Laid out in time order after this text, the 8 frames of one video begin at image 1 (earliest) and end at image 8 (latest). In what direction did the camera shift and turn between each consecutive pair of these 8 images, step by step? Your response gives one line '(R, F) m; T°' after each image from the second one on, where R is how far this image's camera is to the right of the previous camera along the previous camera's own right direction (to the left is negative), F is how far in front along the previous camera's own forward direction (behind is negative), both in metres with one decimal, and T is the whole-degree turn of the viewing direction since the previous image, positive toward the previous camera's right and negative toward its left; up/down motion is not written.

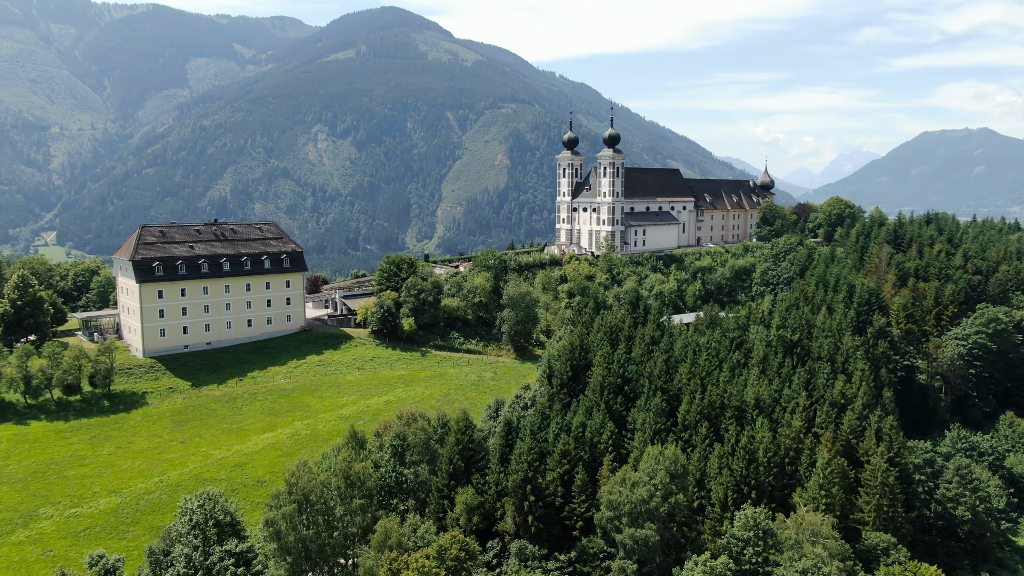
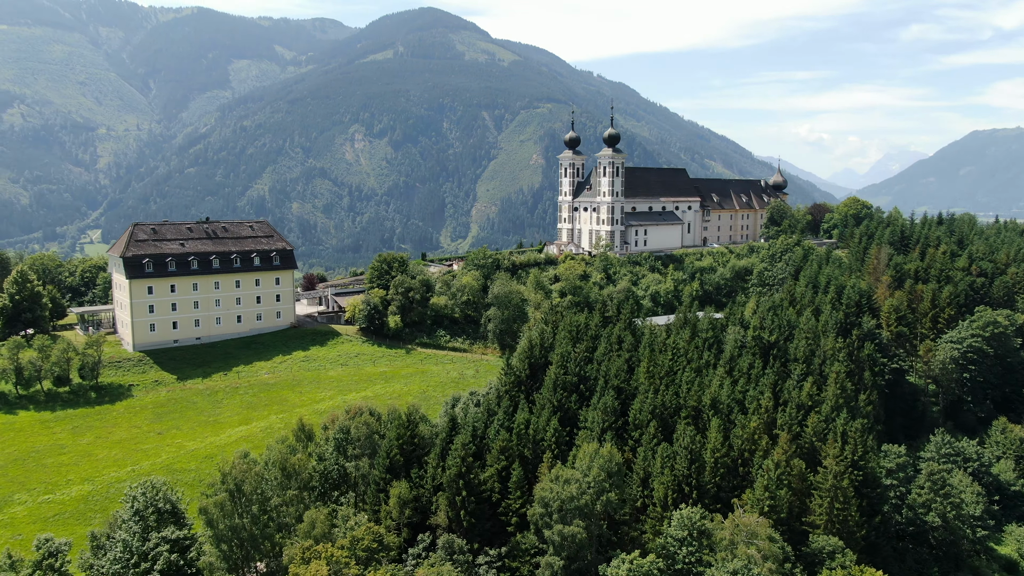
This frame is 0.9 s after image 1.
(+5.9, -0.4) m; -3°
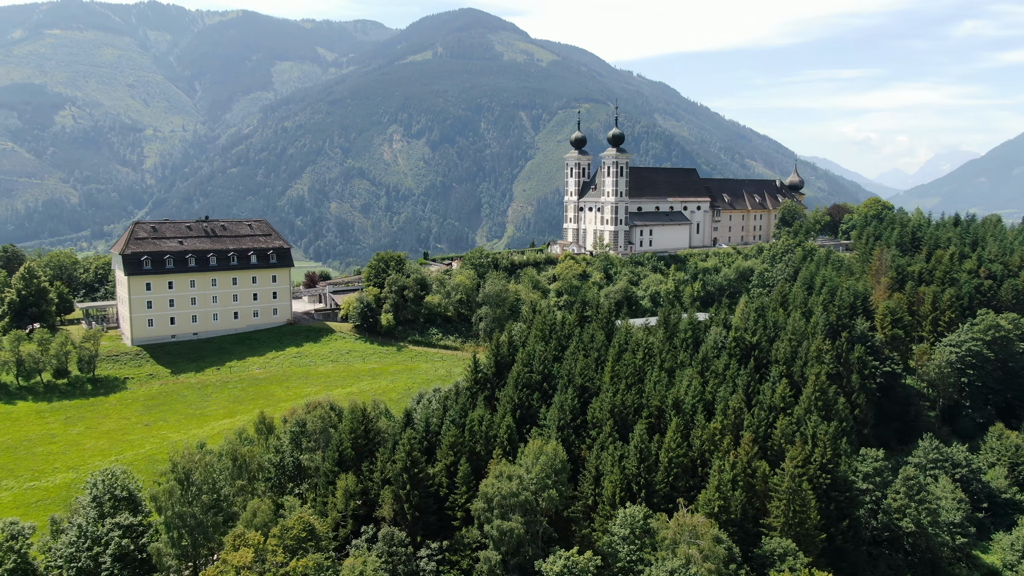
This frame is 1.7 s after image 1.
(+5.5, -0.5) m; -3°
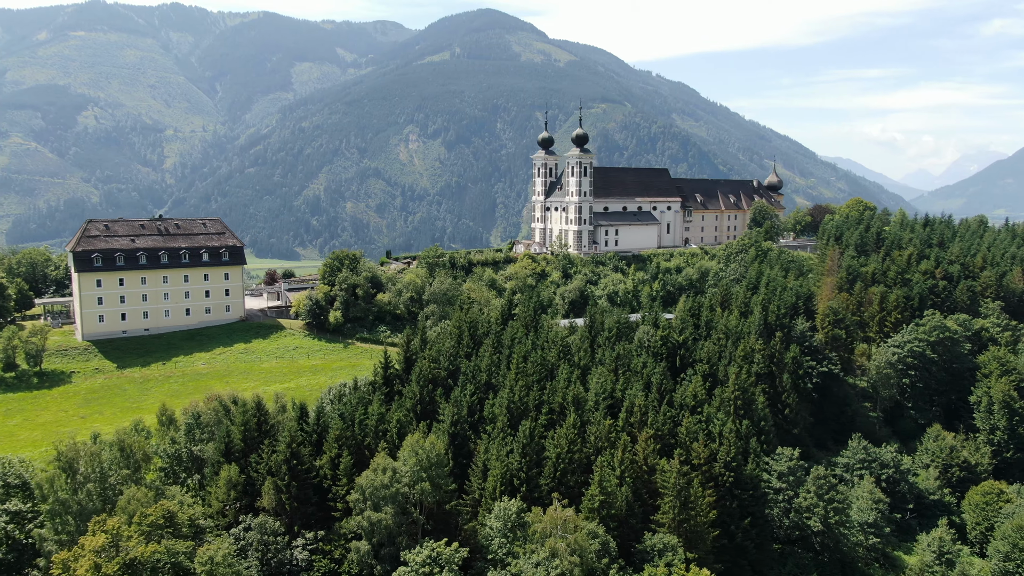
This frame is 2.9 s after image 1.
(+8.5, -0.8) m; -2°
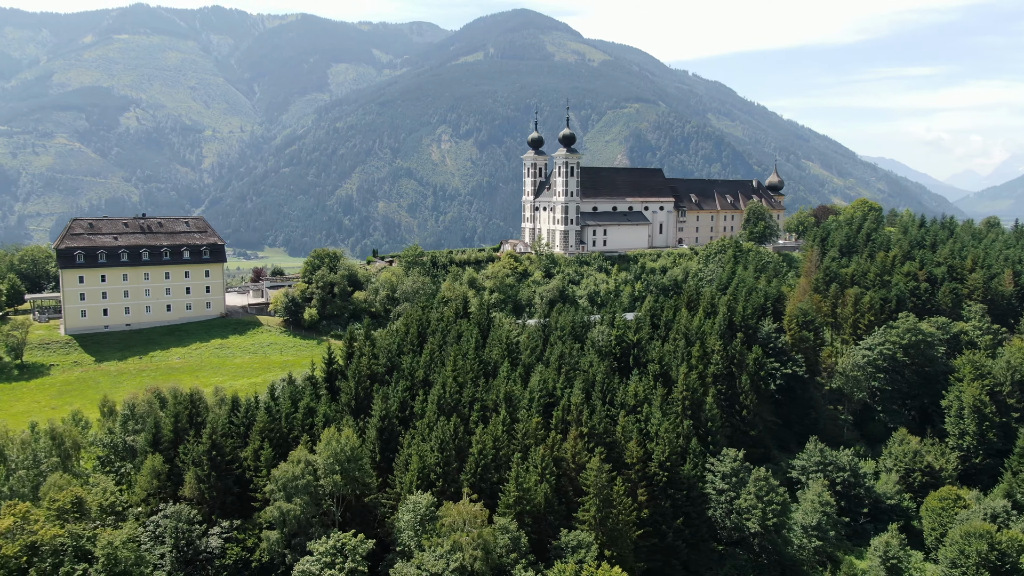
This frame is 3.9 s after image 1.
(+7.5, -0.6) m; -3°
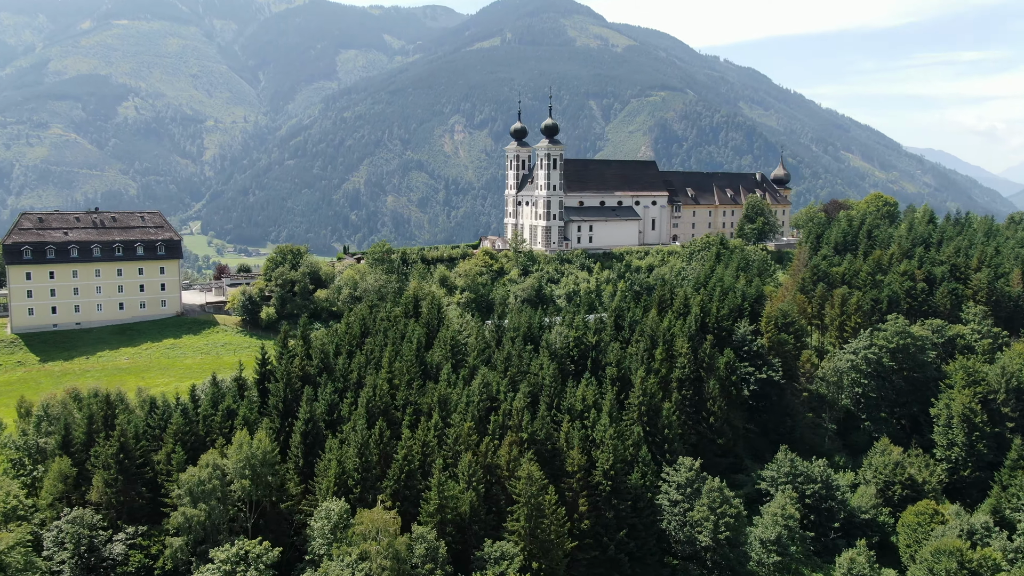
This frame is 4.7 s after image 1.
(+7.1, +2.3) m; -3°
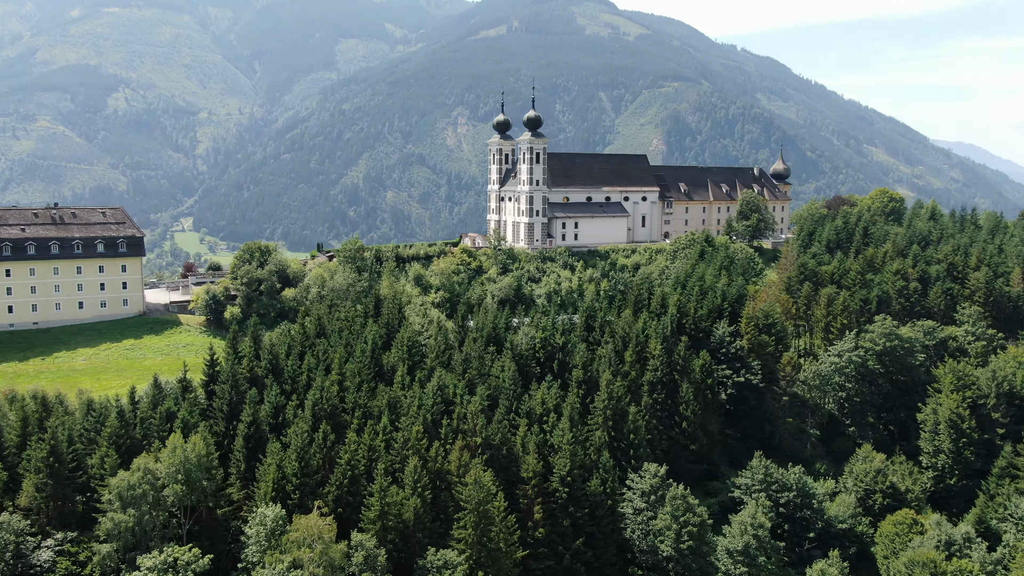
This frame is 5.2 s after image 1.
(+4.7, +1.7) m; -2°
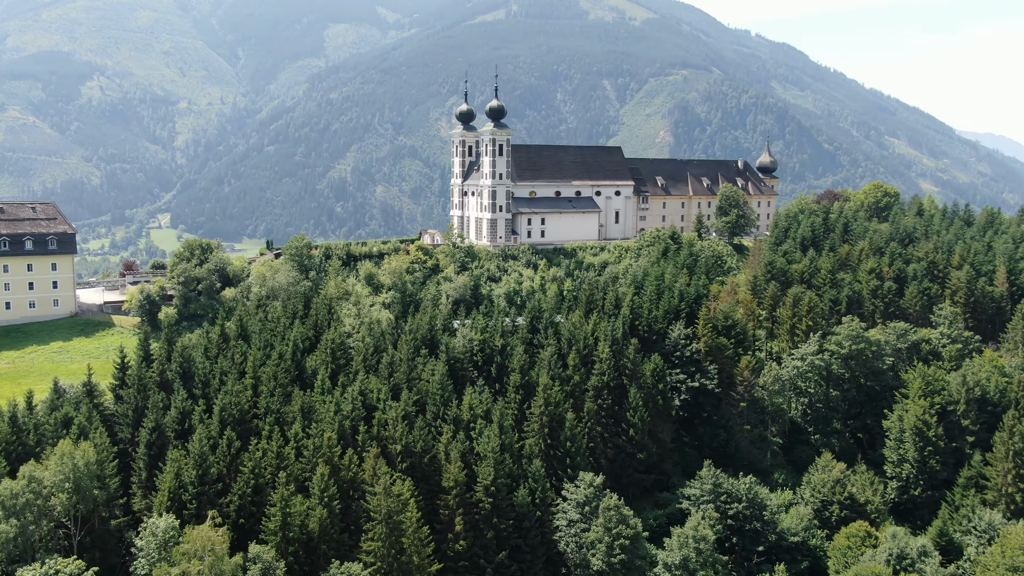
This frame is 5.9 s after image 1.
(+6.5, +2.5) m; -2°
